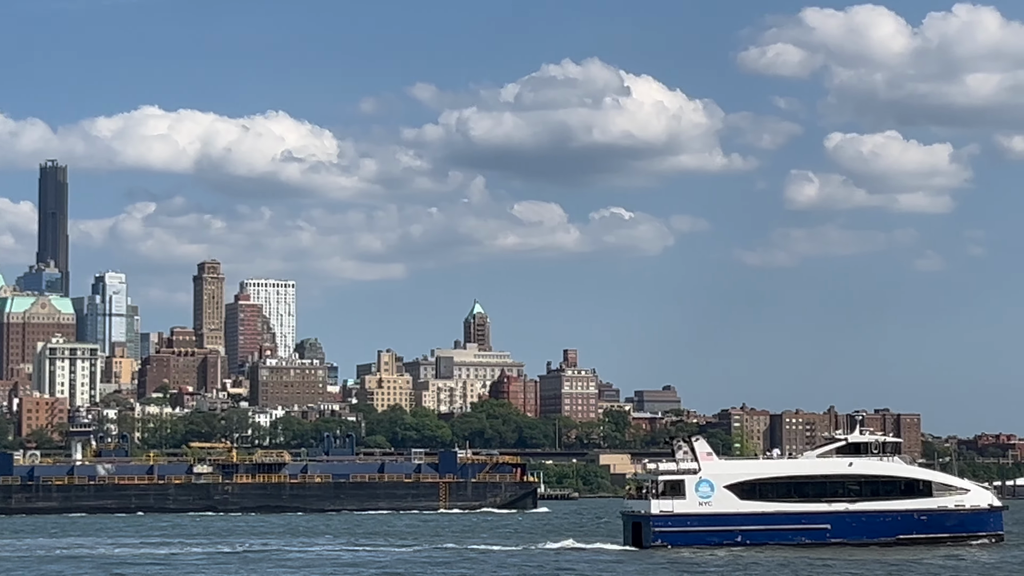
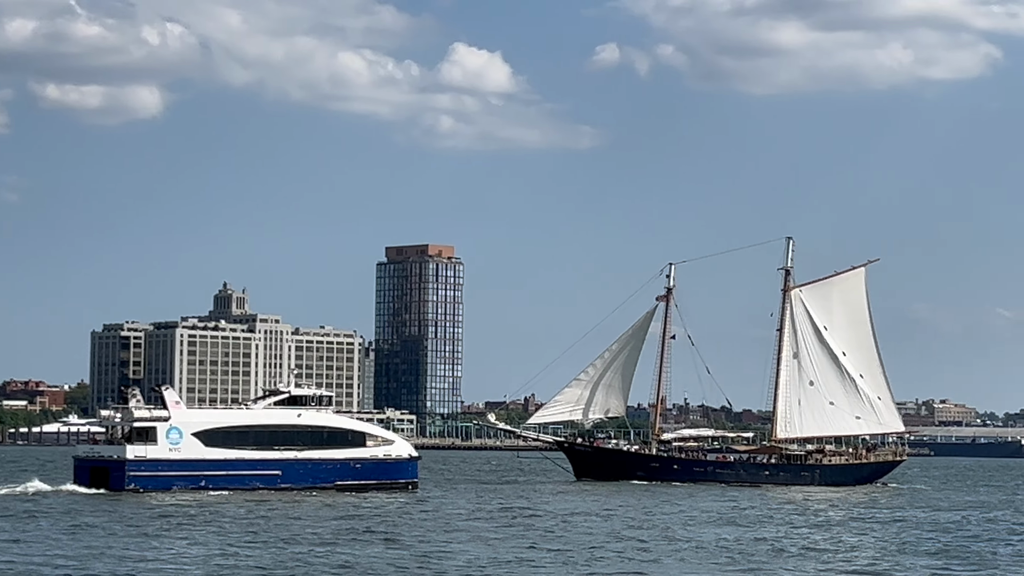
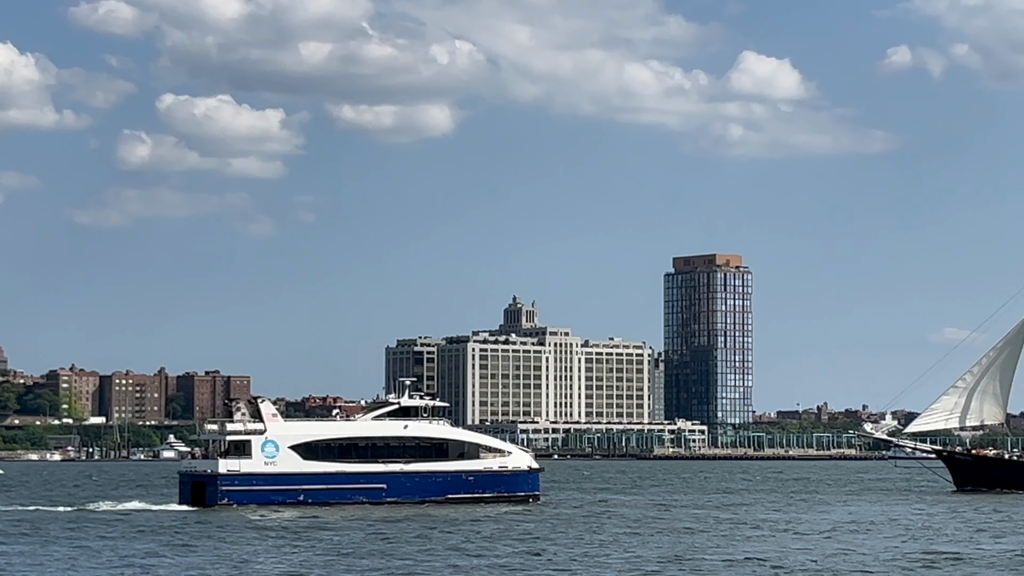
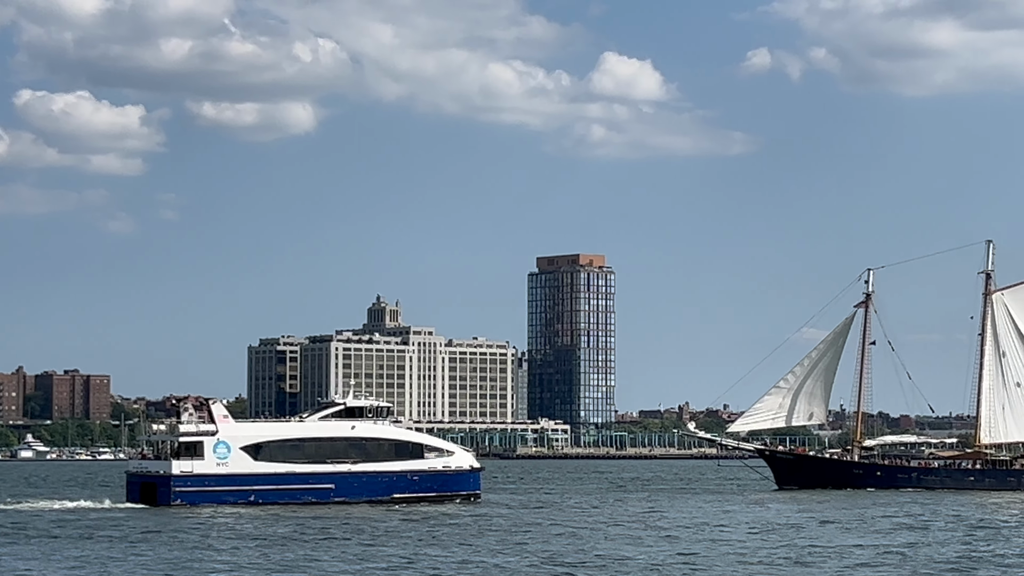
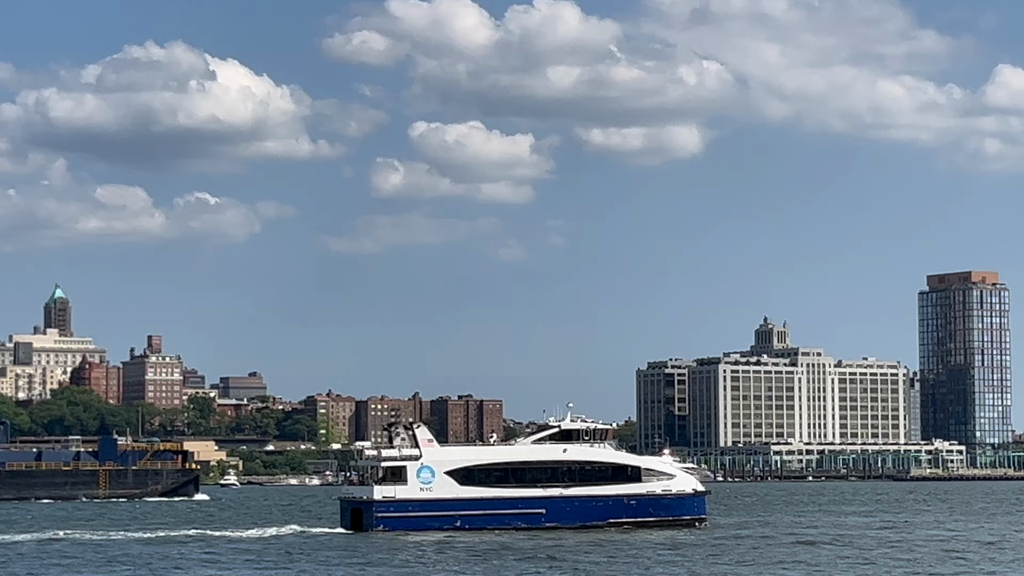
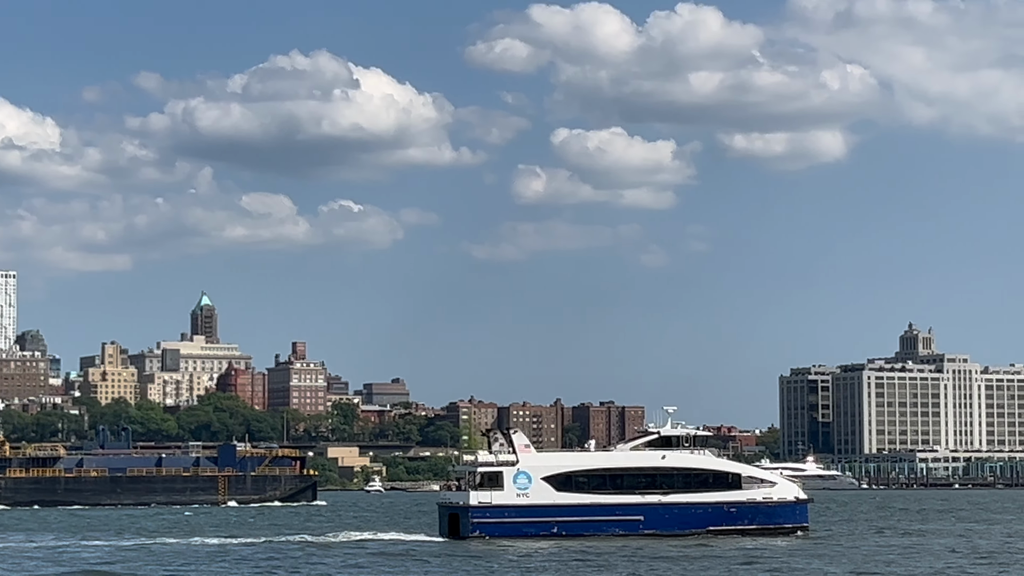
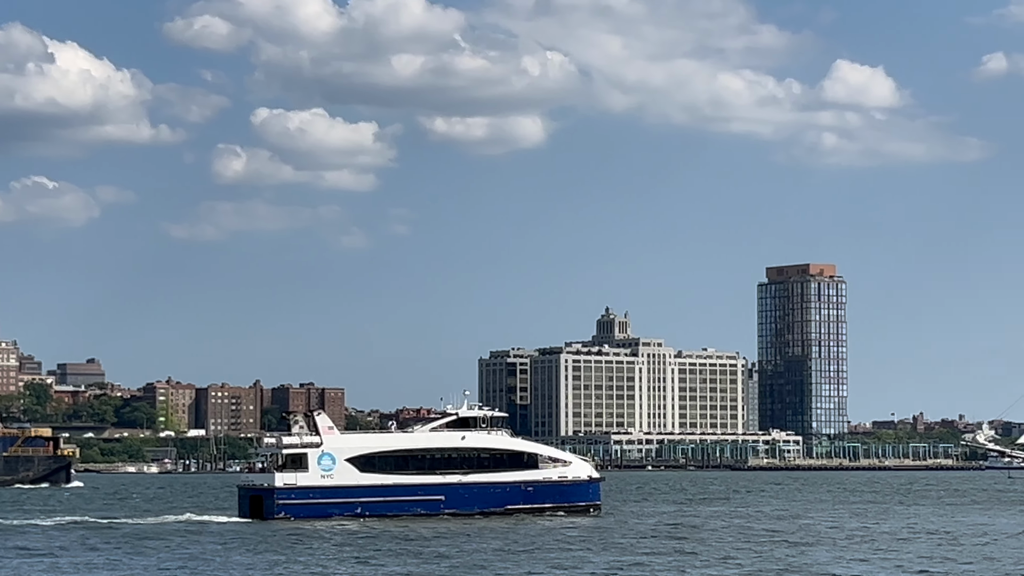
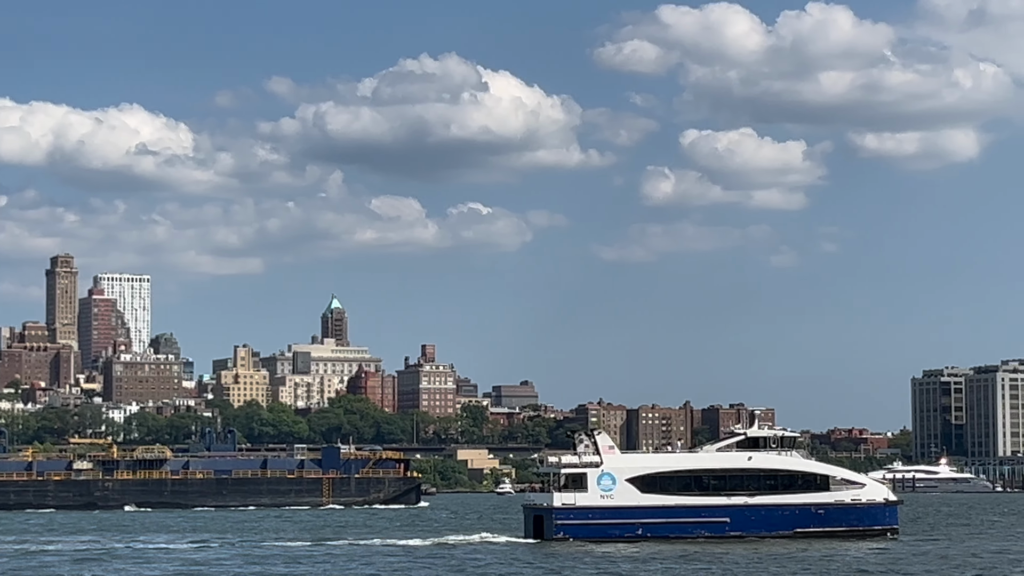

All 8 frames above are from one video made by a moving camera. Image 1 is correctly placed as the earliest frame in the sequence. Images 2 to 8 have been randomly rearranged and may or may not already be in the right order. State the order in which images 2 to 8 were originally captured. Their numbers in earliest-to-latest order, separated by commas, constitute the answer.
8, 6, 5, 7, 3, 4, 2
